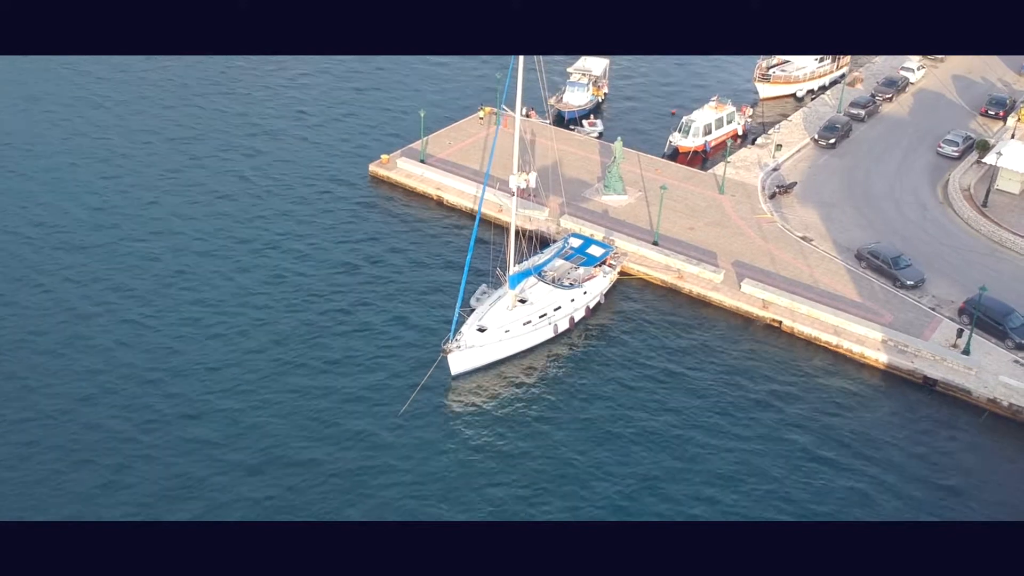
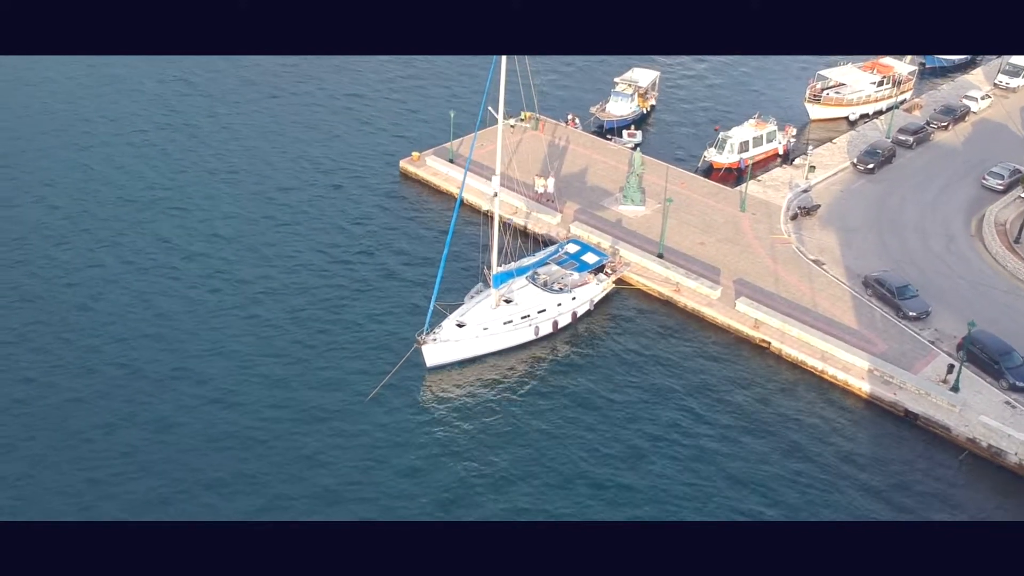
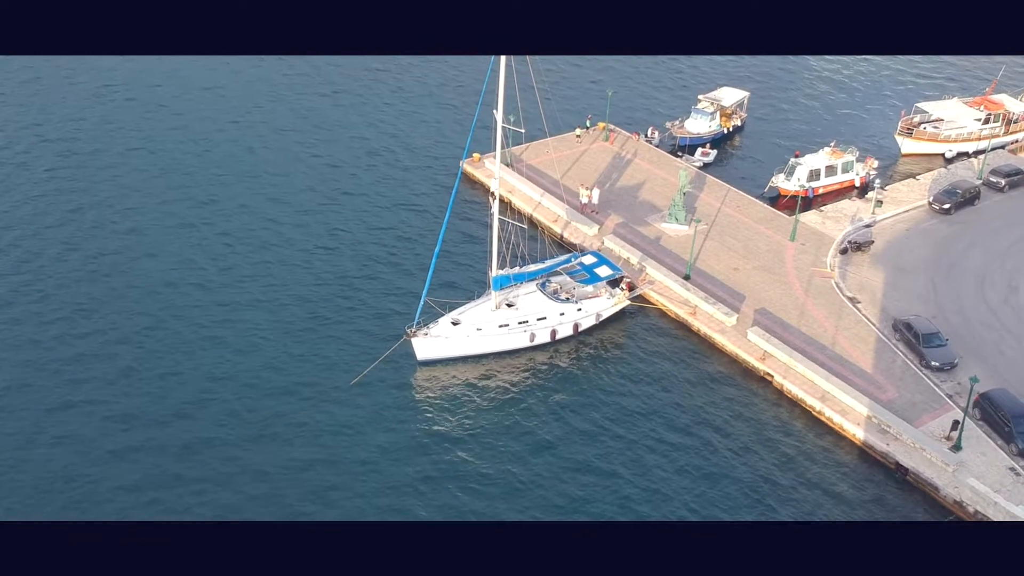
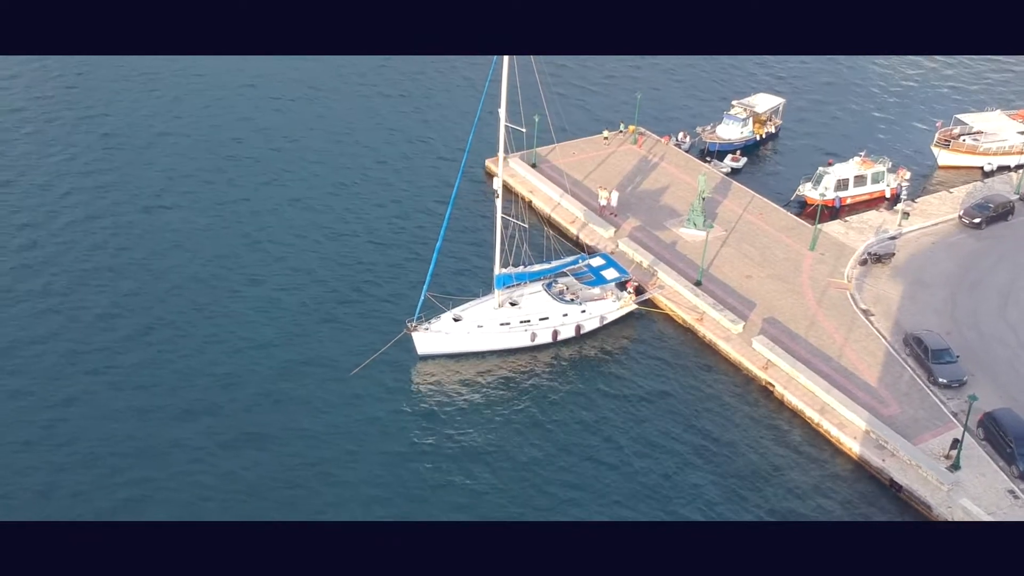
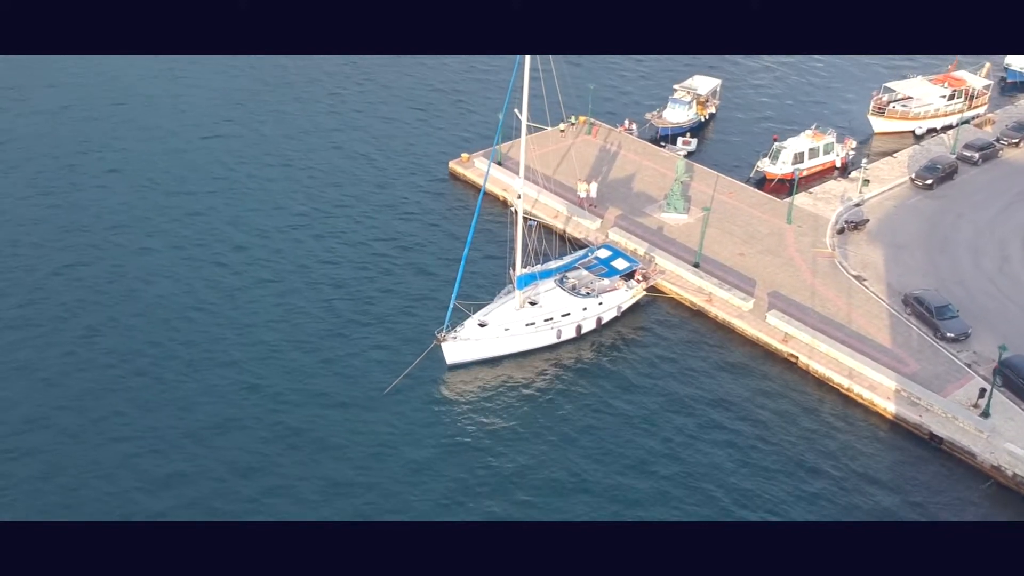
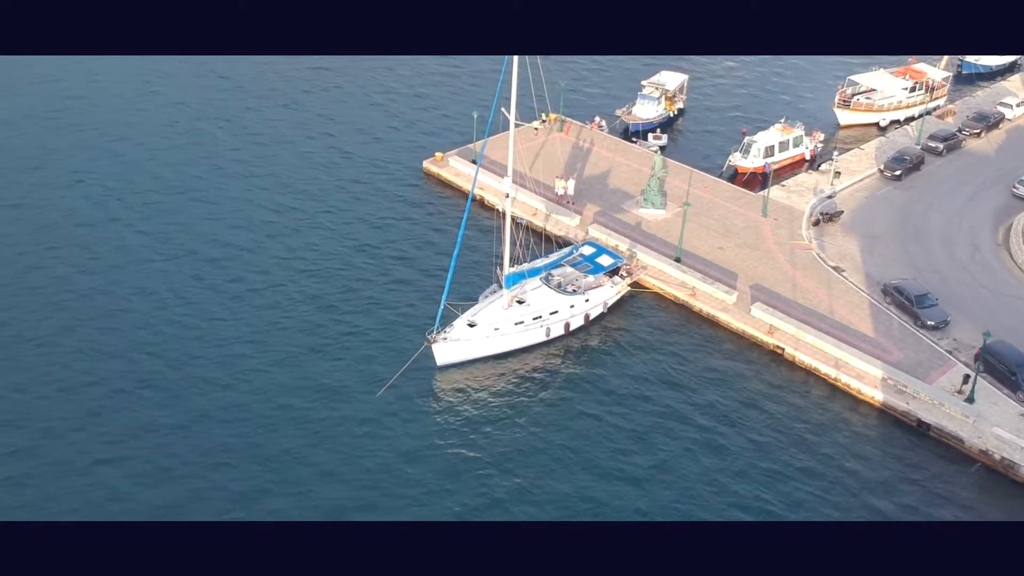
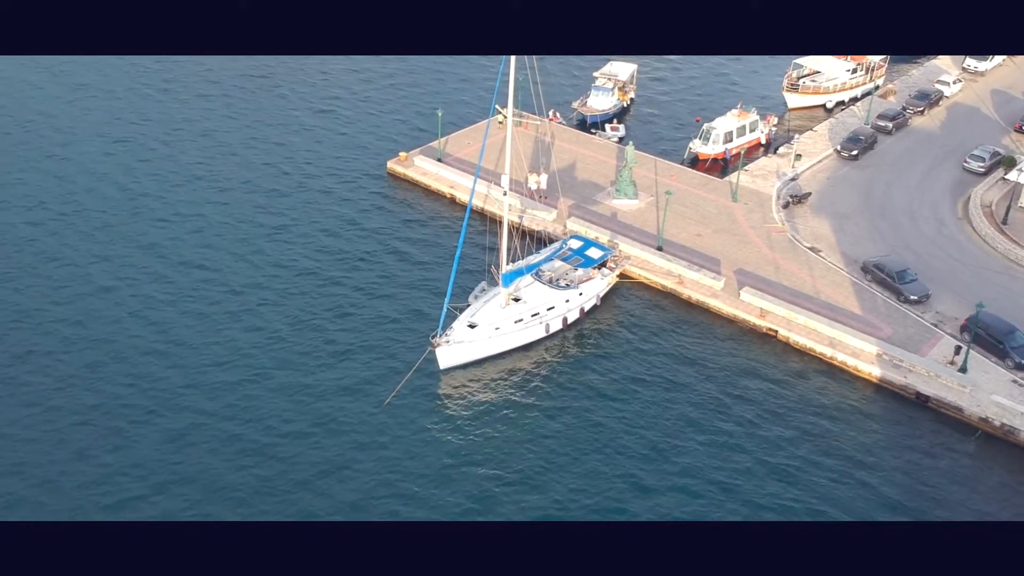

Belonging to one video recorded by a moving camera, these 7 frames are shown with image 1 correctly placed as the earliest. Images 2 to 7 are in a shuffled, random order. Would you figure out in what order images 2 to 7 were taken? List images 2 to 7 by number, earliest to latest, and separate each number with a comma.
7, 2, 6, 5, 3, 4
